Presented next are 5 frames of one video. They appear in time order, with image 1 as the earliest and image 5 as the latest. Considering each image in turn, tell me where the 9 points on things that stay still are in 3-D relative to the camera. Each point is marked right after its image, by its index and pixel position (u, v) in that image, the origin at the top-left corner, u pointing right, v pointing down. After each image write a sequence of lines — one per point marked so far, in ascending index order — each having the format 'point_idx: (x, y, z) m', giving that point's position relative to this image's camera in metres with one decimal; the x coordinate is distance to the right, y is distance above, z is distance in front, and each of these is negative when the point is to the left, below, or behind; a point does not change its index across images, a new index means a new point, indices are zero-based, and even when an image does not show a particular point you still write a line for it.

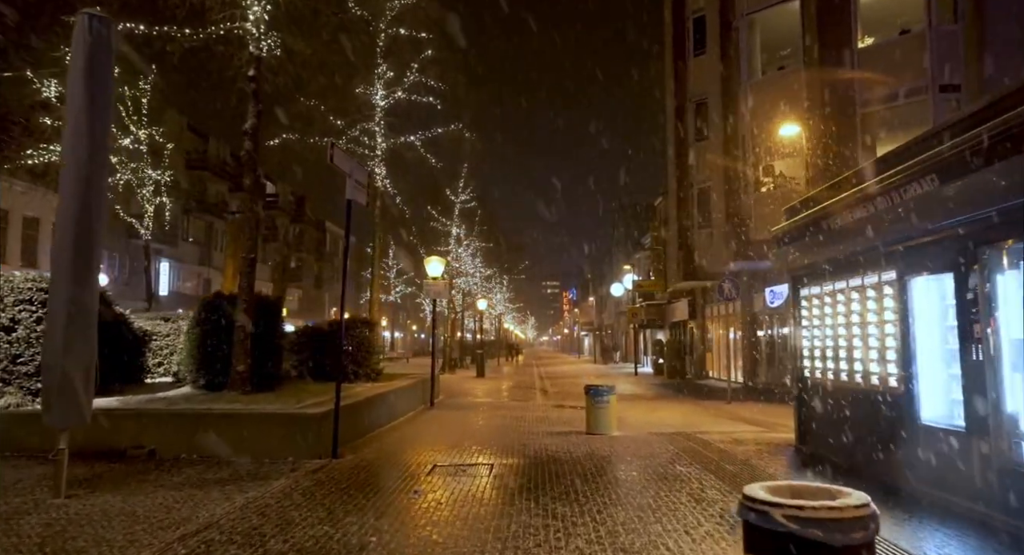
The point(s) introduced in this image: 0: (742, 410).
0: (+5.4, -3.2, +16.5) m
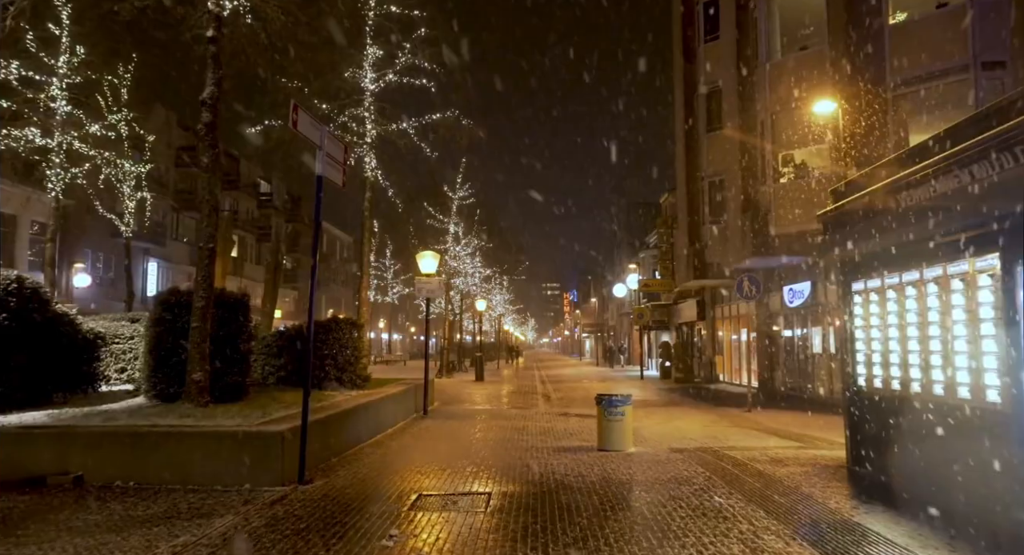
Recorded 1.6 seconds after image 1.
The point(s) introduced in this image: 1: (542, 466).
0: (+5.4, -3.1, +14.9) m
1: (+0.4, -2.6, +9.5) m
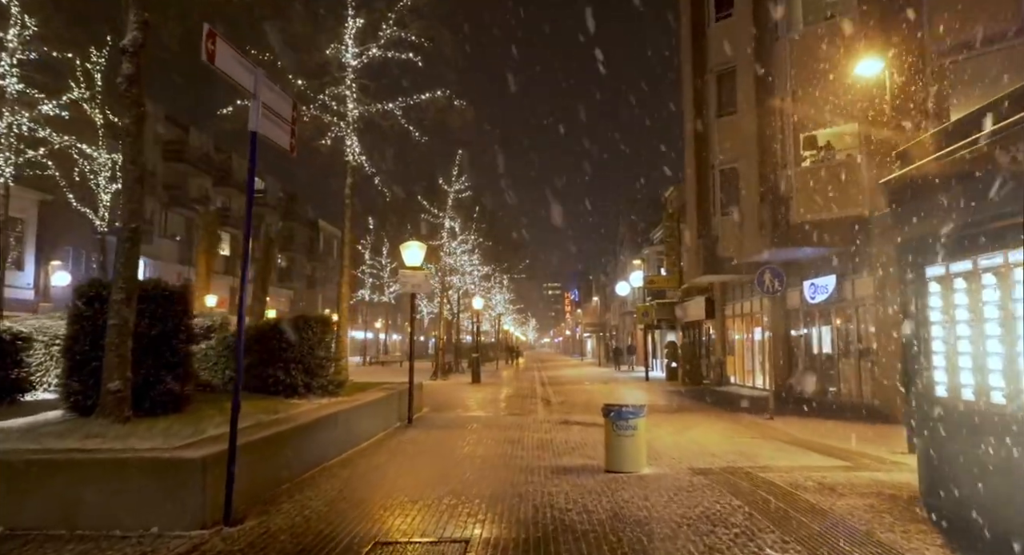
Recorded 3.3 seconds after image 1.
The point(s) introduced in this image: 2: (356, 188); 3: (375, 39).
0: (+5.3, -2.9, +13.1) m
1: (+0.3, -2.4, +7.7) m
2: (-4.5, +2.5, +20.0) m
3: (-3.6, +6.3, +18.6) m
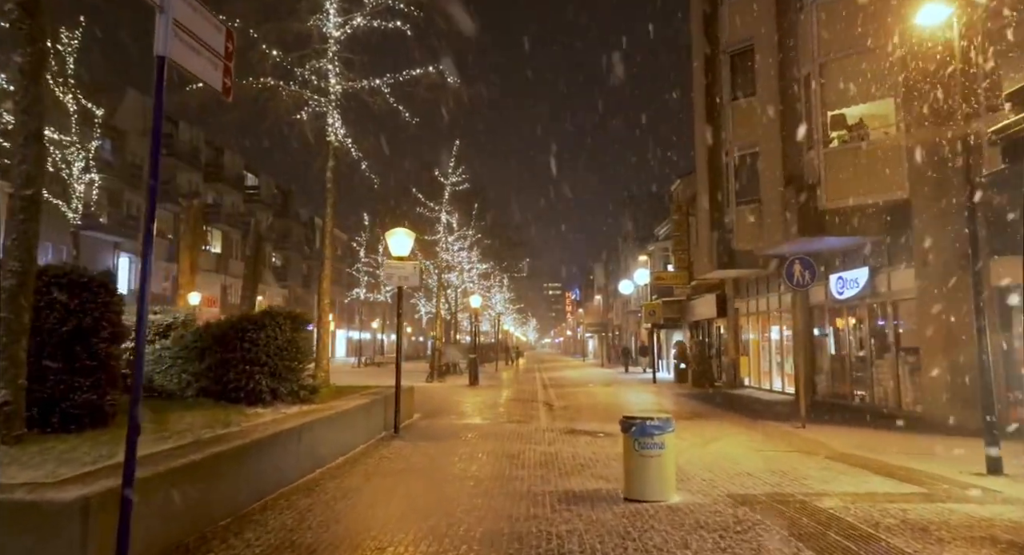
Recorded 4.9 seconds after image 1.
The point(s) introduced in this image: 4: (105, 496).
0: (+5.3, -2.7, +11.4) m
1: (+0.2, -2.2, +5.9) m
2: (-4.5, +2.7, +18.2) m
3: (-3.6, +6.5, +16.8) m
4: (-2.8, -1.5, +4.9) m
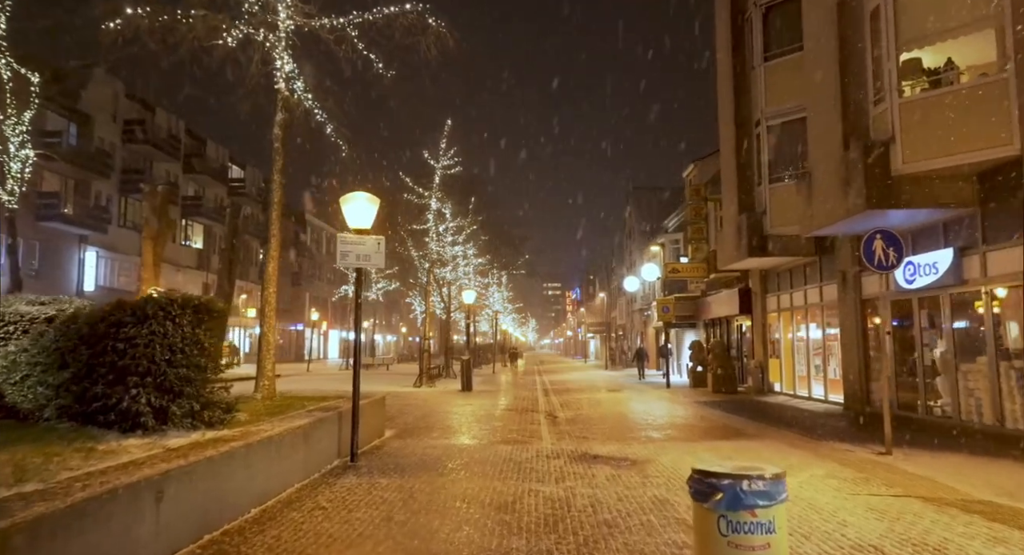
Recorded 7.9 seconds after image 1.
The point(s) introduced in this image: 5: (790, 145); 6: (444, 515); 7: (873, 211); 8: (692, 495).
0: (+5.2, -2.4, +8.0) m
1: (+0.2, -1.9, +2.5) m
2: (-4.6, +3.0, +14.8) m
3: (-3.7, +6.8, +13.4) m
4: (-2.9, -1.2, +1.5) m
5: (+7.3, +3.5, +18.5) m
6: (-0.7, -2.4, +7.2) m
7: (+6.9, +1.3, +13.4) m
8: (+1.2, -1.3, +4.1) m
